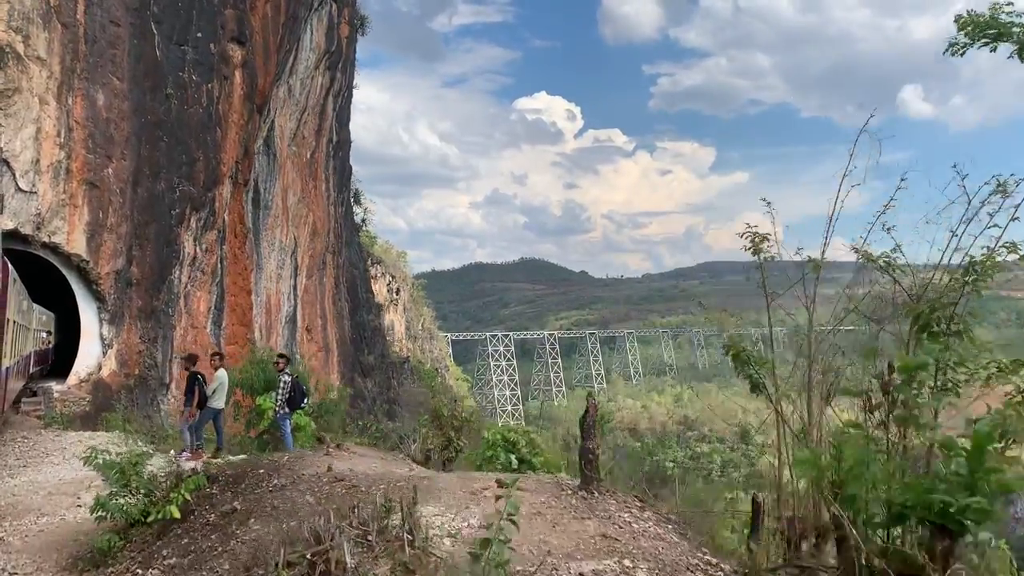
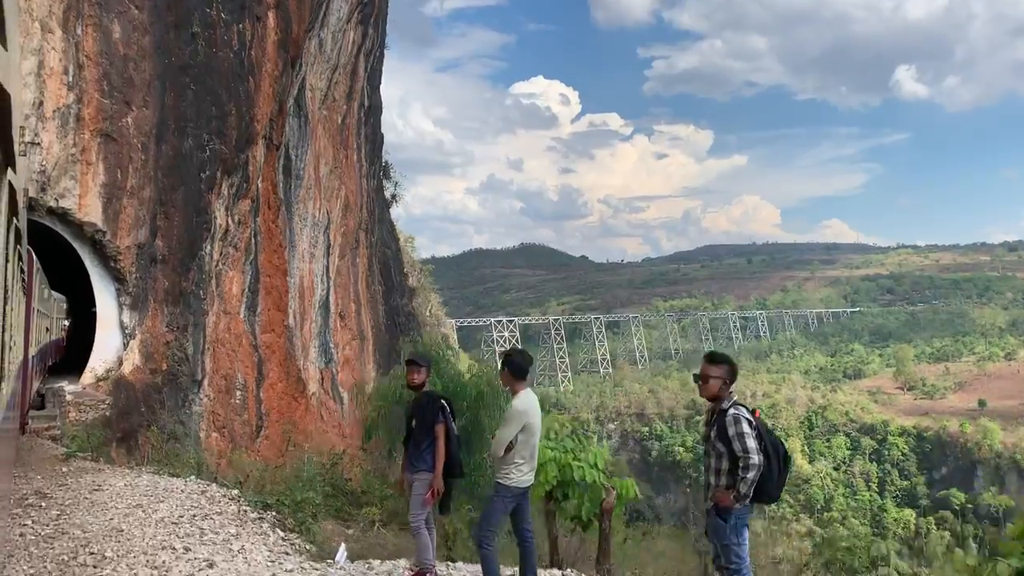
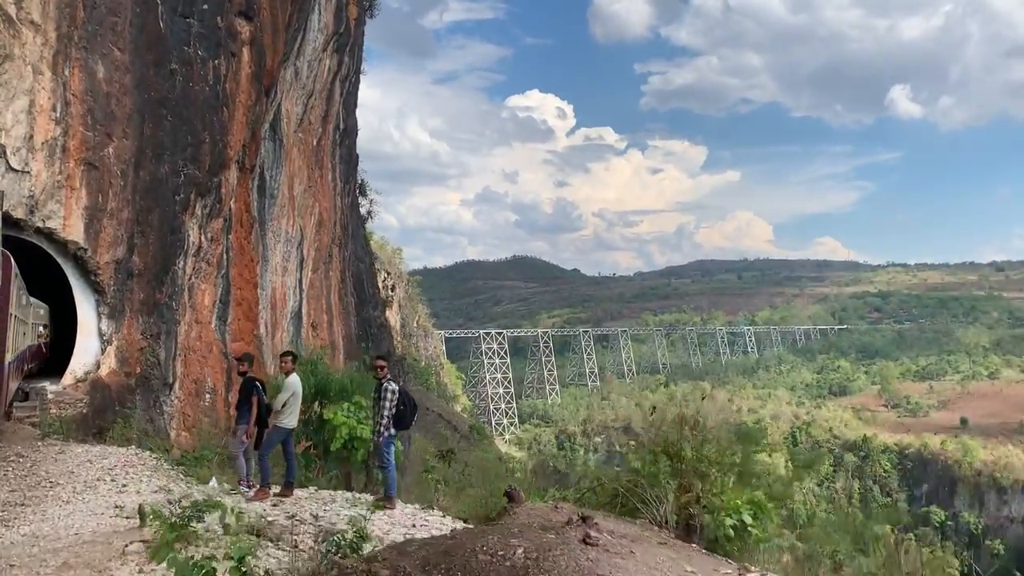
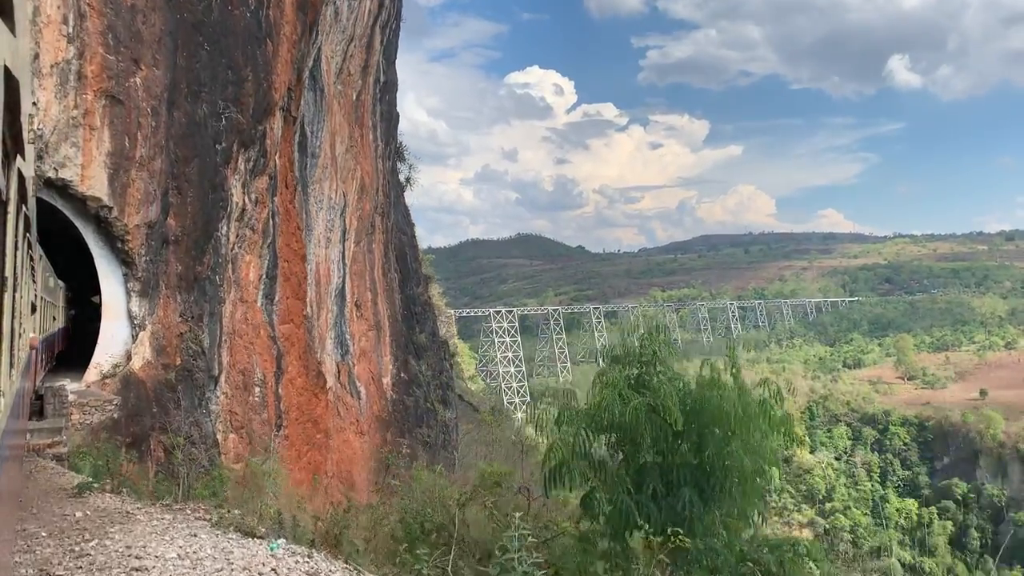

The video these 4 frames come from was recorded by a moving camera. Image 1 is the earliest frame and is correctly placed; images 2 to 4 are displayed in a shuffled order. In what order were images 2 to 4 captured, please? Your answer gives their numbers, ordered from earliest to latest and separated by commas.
3, 2, 4
